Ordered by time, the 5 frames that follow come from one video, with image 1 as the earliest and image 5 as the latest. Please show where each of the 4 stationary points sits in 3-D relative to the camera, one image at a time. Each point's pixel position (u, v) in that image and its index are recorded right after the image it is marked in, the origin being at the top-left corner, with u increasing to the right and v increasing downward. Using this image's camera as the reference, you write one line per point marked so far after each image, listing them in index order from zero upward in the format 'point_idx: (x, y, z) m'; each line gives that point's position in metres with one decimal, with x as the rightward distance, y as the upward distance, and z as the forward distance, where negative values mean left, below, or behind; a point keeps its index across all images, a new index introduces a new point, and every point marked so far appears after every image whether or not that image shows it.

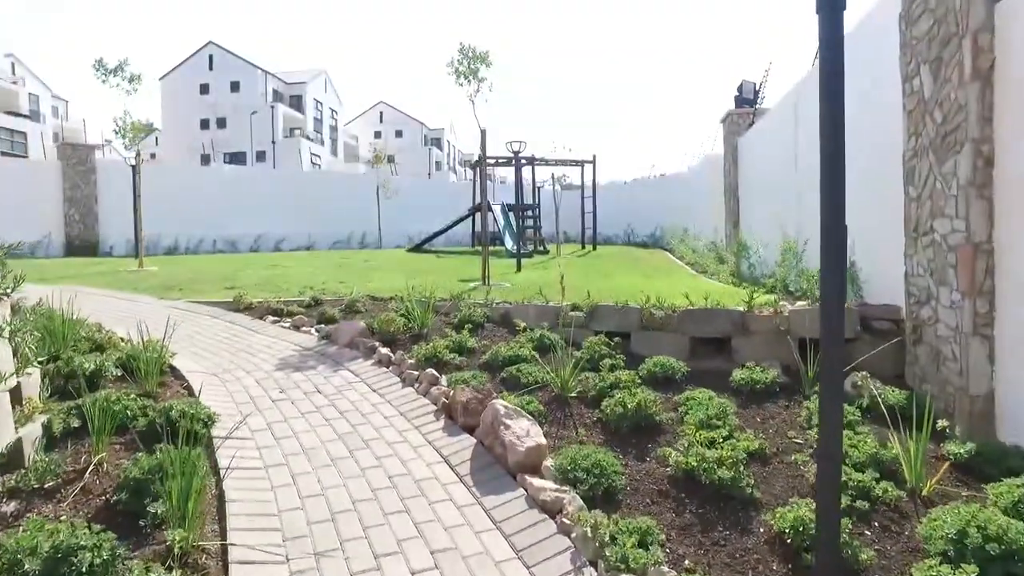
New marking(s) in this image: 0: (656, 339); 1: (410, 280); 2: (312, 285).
0: (+1.1, -0.4, +4.5) m
1: (-1.3, +0.1, +7.8) m
2: (-2.5, 0.0, +7.3) m
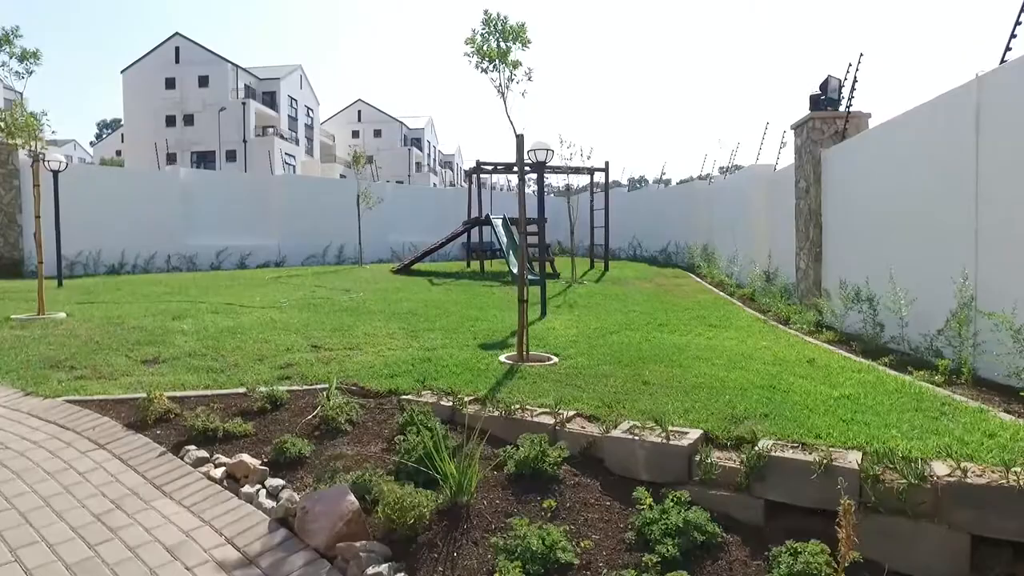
0: (+1.7, -1.1, +2.5) m
1: (-0.9, -0.6, +5.7) m
2: (-2.1, -0.6, +5.1) m
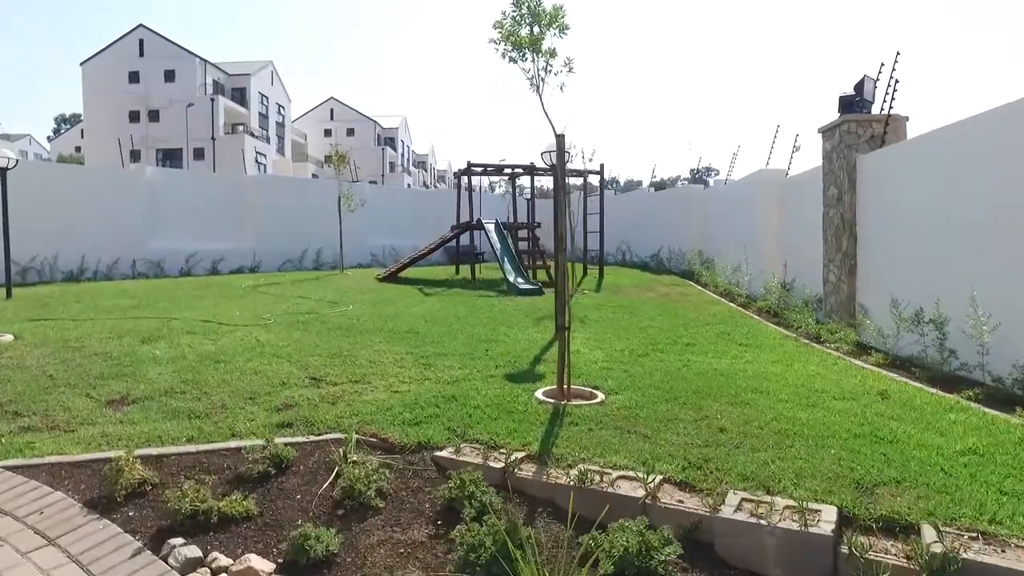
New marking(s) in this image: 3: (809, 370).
0: (+2.1, -1.2, +1.8) m
1: (-0.7, -0.8, +4.9) m
2: (-1.8, -0.8, +4.3) m
3: (+2.8, -0.8, +5.5) m
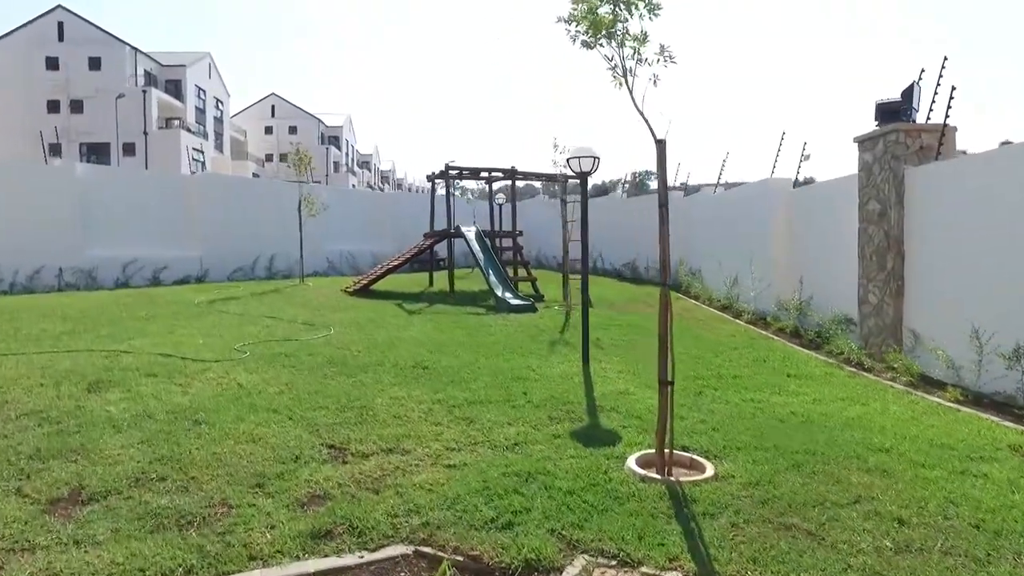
0: (+2.8, -1.5, +1.1) m
1: (-0.2, -1.0, +3.9) m
2: (-1.3, -1.1, +3.2) m
3: (+3.2, -1.0, +4.8) m
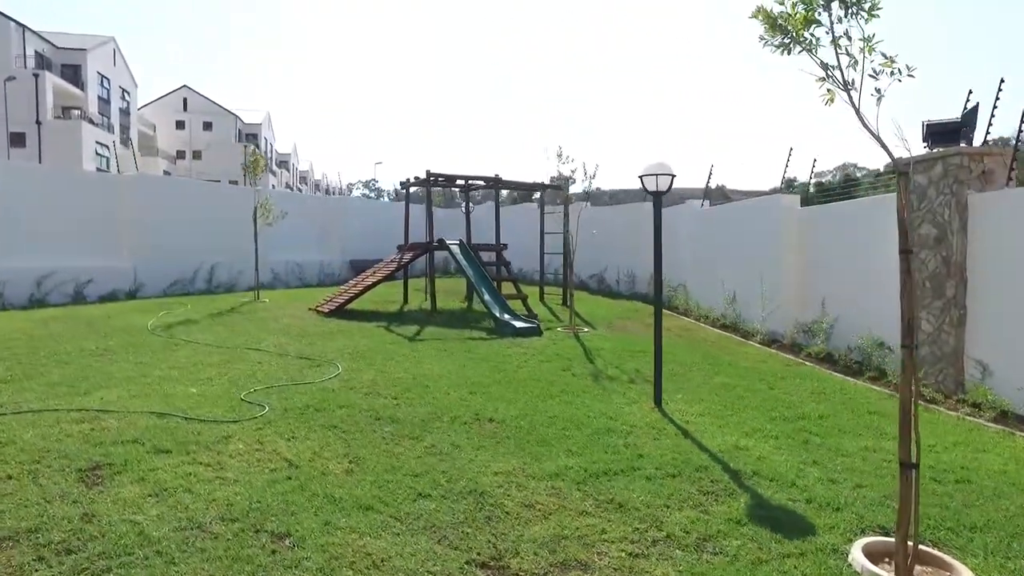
0: (+4.2, -1.8, +0.7) m
1: (+0.8, -1.3, +3.1) m
2: (-0.2, -1.3, +2.2) m
3: (+4.1, -1.4, +4.4) m
